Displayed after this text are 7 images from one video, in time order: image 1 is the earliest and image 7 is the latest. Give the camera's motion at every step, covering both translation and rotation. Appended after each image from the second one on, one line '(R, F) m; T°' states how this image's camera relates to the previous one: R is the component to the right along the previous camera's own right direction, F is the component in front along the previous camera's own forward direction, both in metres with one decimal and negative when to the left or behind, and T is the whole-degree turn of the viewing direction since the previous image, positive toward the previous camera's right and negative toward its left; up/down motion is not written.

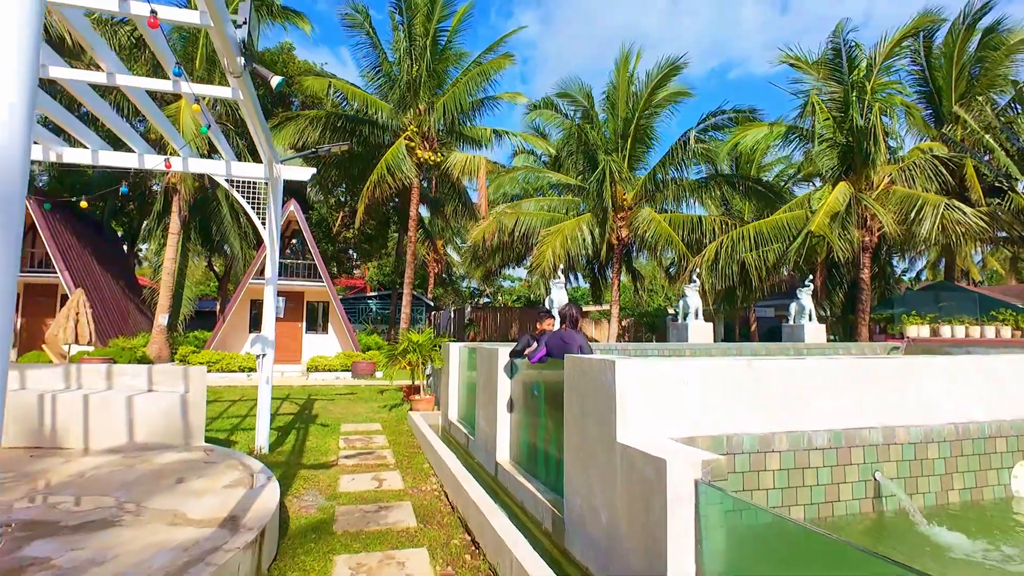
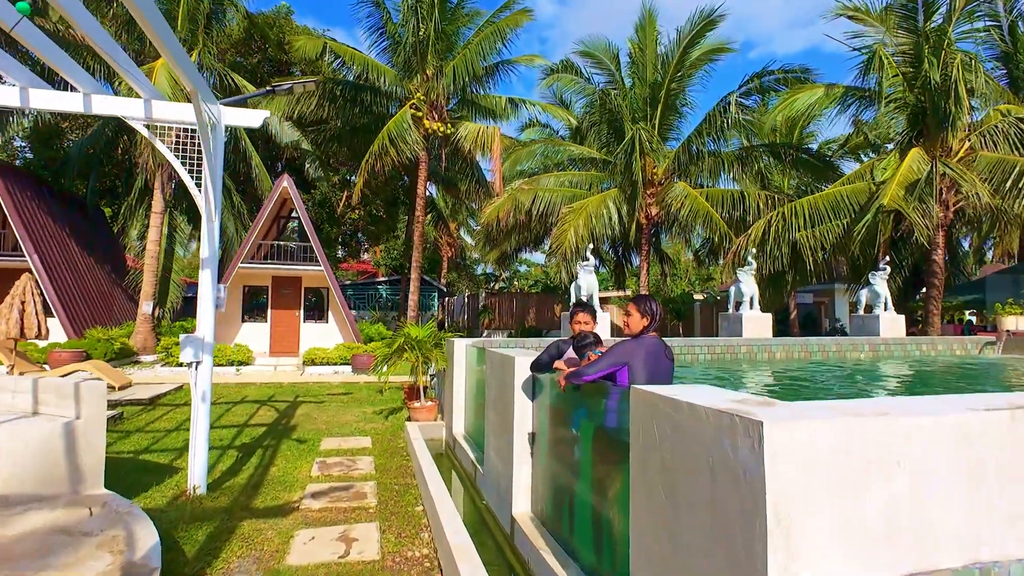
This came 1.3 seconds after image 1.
(0.0, +1.7) m; -2°
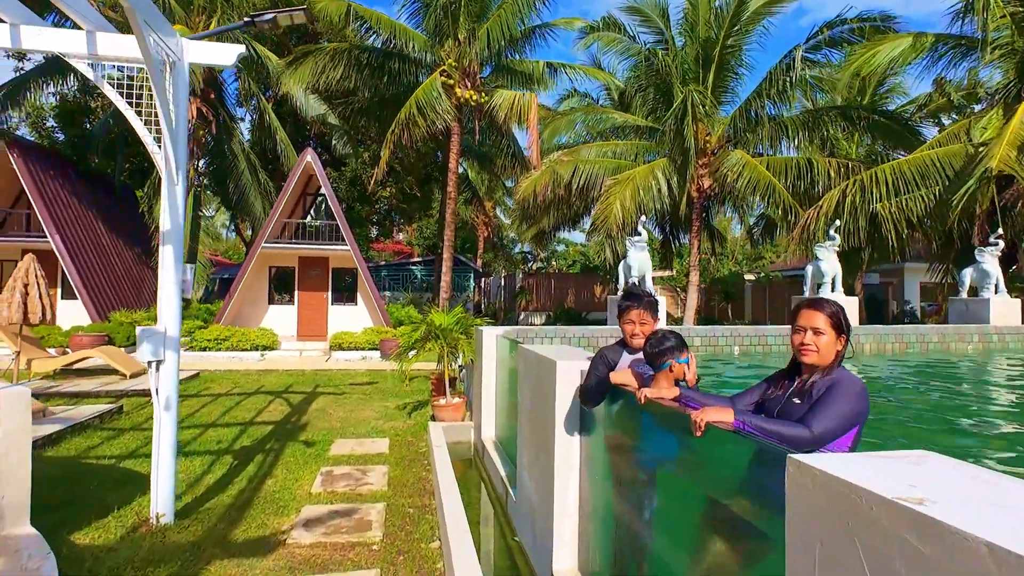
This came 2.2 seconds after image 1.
(0.0, +1.1) m; -4°
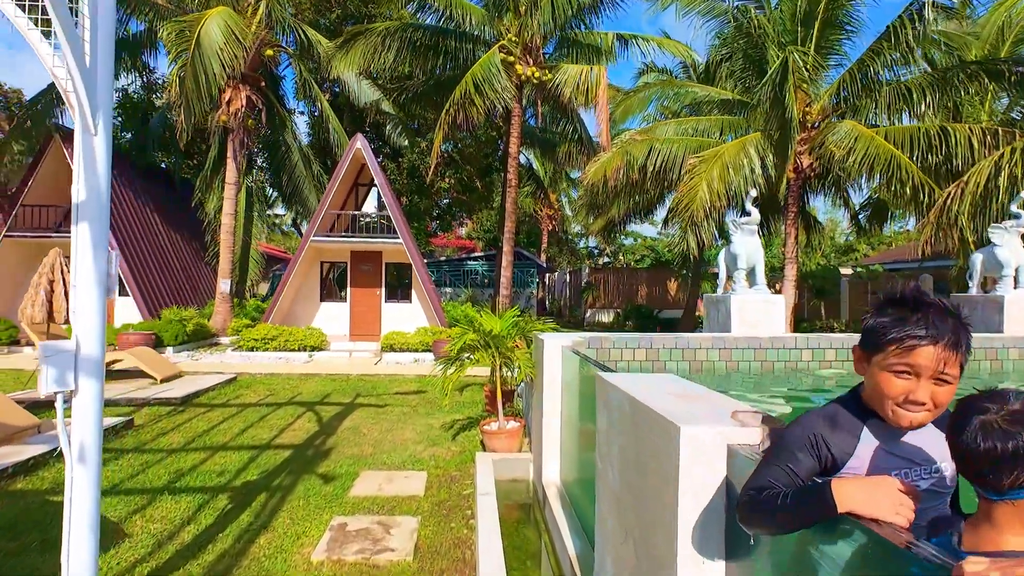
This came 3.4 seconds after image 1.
(0.0, +1.4) m; -7°
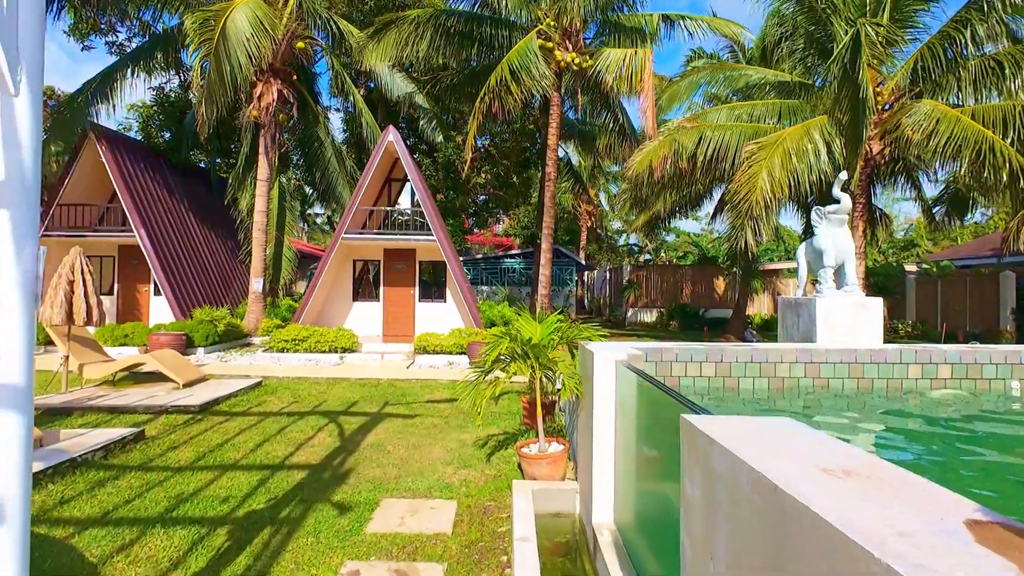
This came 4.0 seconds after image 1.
(0.0, +0.7) m; -4°
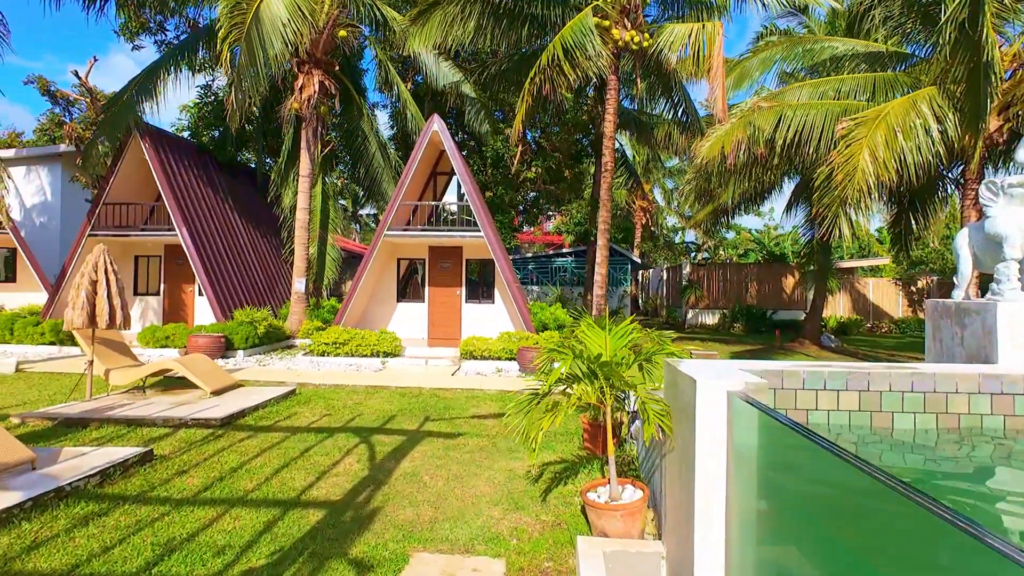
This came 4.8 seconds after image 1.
(-0.1, +1.0) m; -5°
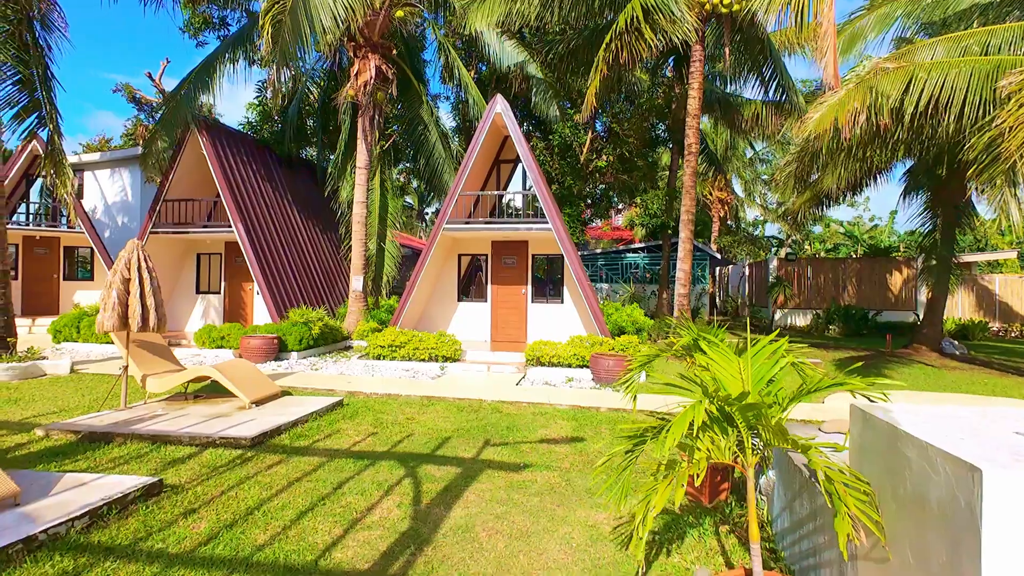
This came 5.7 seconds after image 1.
(-0.1, +1.1) m; -7°
